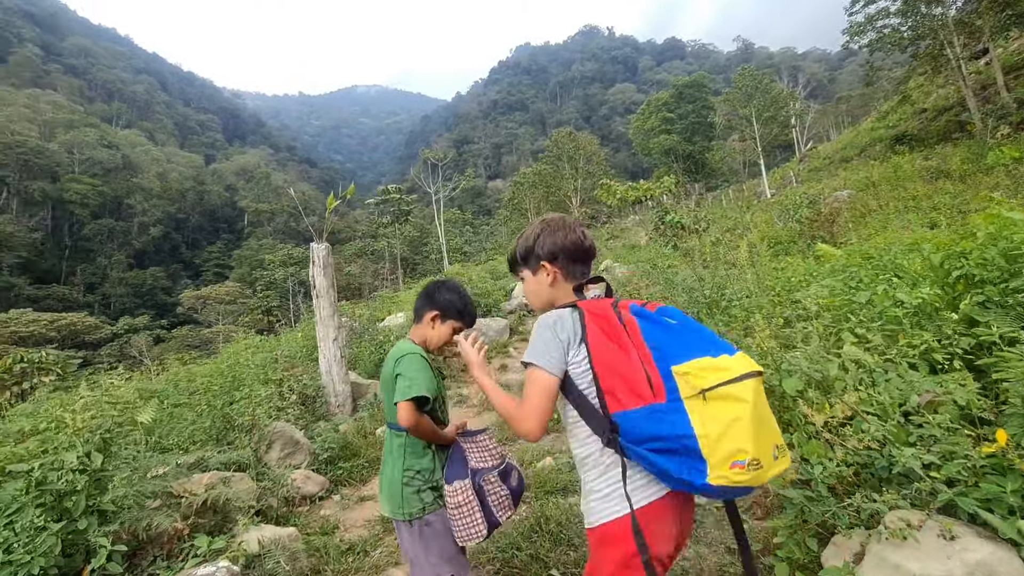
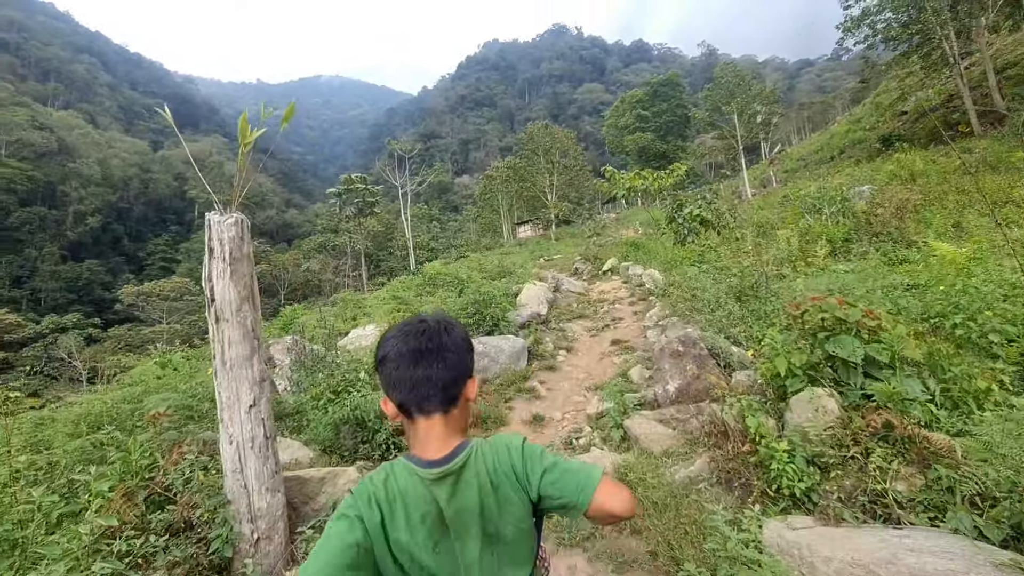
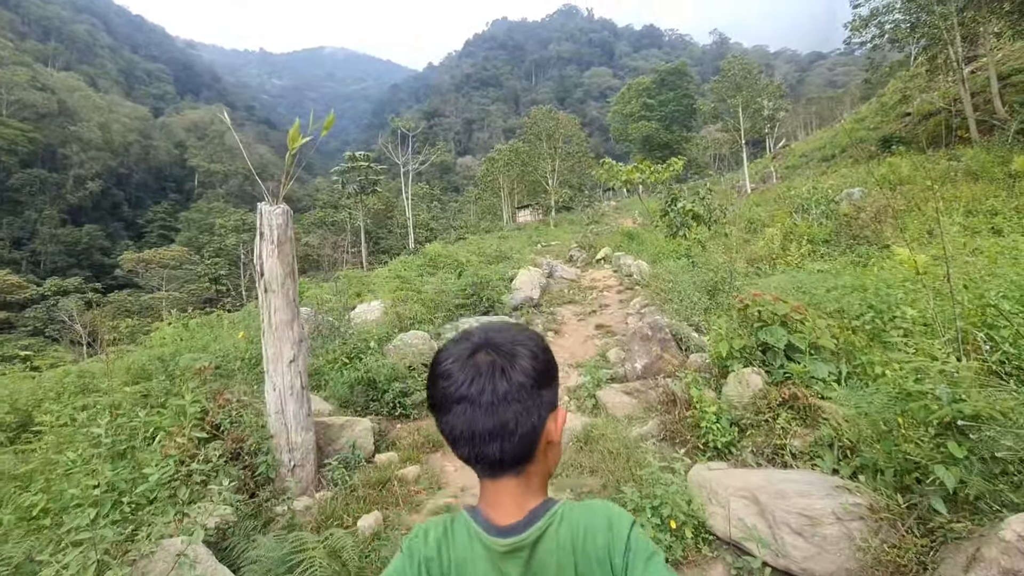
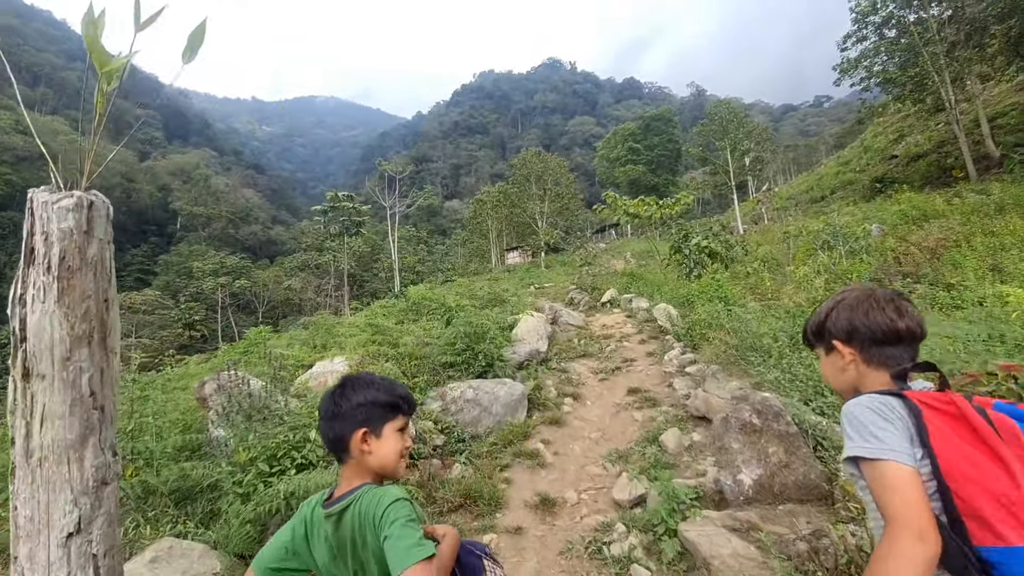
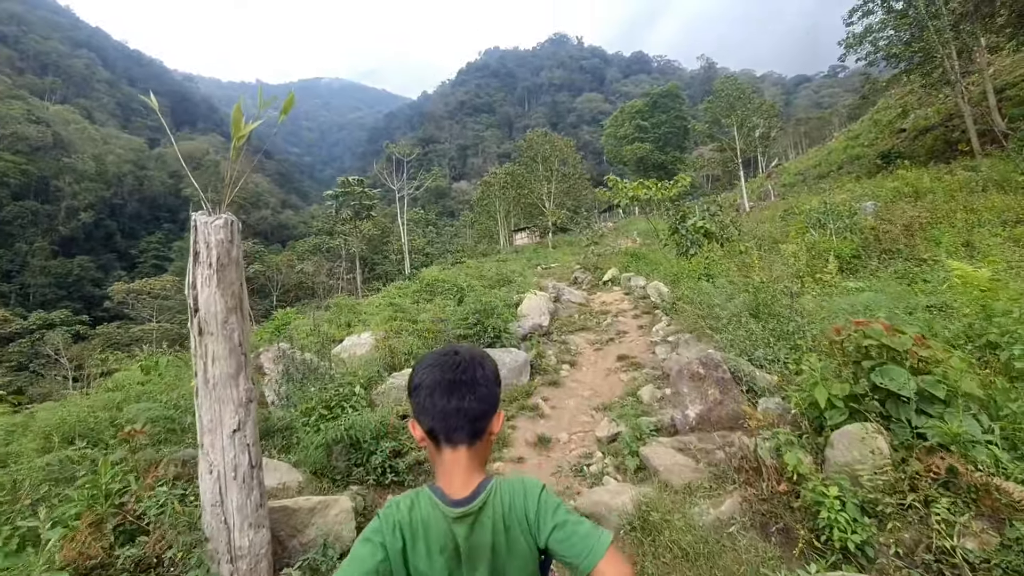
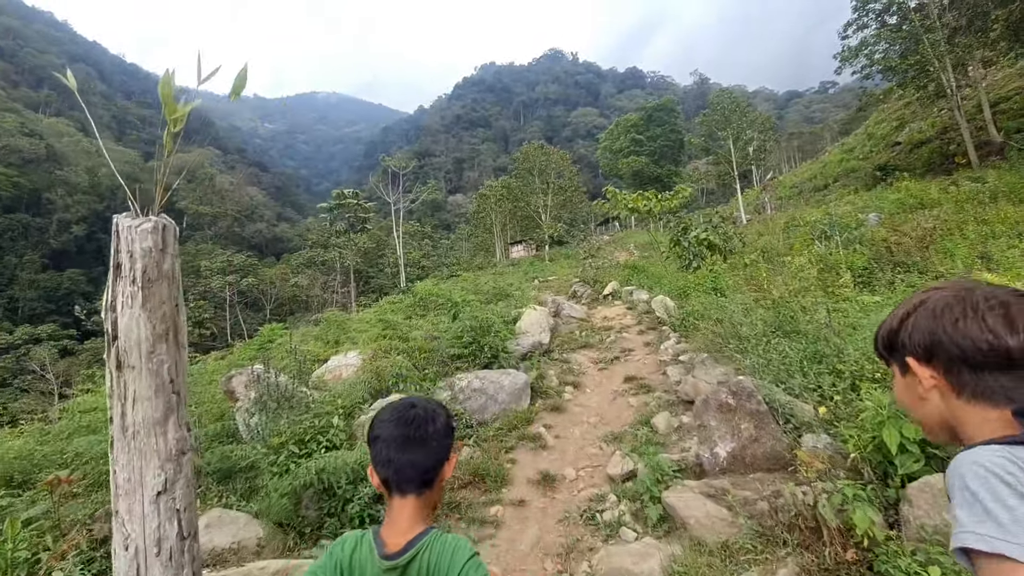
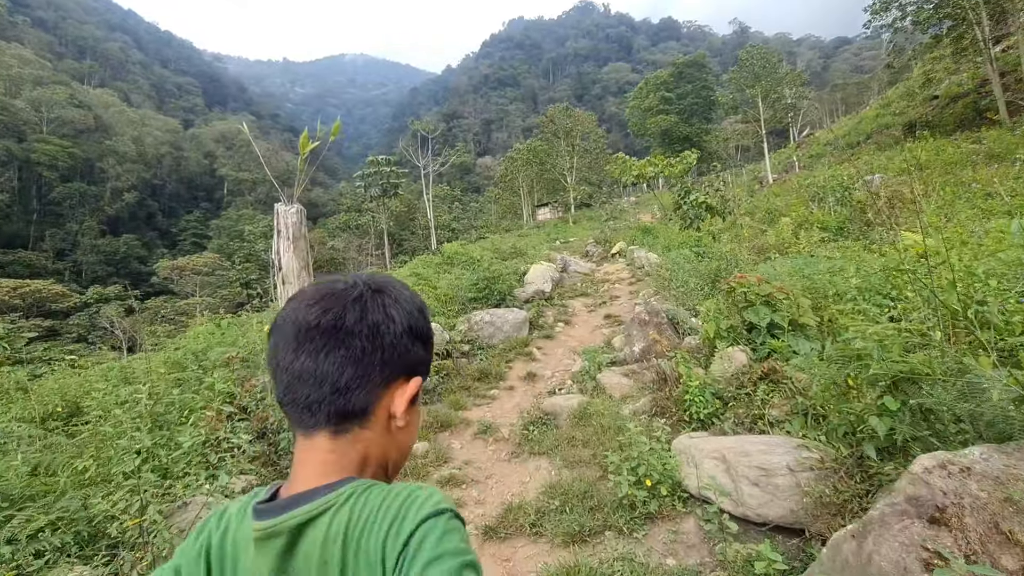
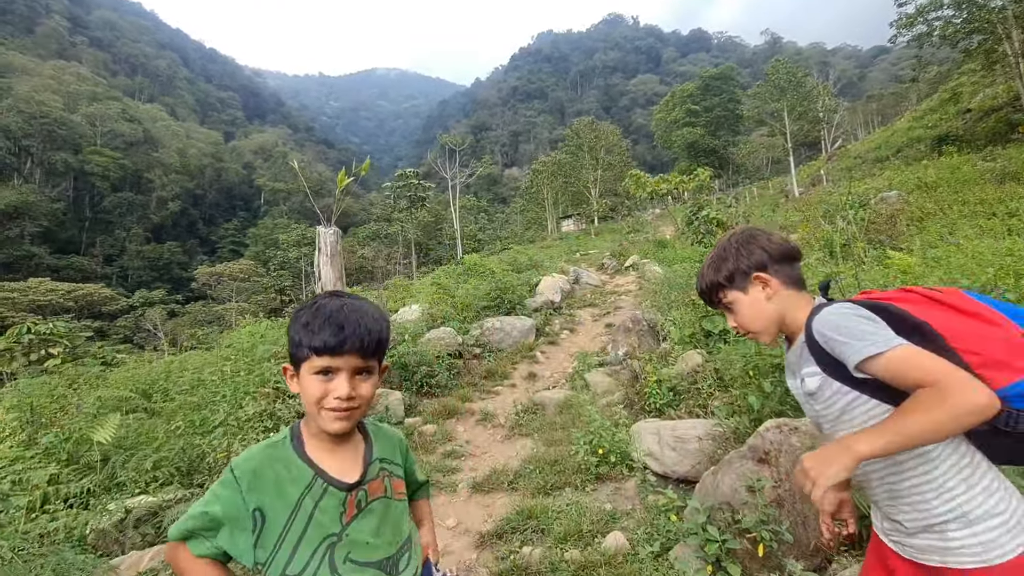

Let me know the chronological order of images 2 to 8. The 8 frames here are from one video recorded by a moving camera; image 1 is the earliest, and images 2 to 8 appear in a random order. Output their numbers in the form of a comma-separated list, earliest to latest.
8, 7, 3, 2, 5, 6, 4
